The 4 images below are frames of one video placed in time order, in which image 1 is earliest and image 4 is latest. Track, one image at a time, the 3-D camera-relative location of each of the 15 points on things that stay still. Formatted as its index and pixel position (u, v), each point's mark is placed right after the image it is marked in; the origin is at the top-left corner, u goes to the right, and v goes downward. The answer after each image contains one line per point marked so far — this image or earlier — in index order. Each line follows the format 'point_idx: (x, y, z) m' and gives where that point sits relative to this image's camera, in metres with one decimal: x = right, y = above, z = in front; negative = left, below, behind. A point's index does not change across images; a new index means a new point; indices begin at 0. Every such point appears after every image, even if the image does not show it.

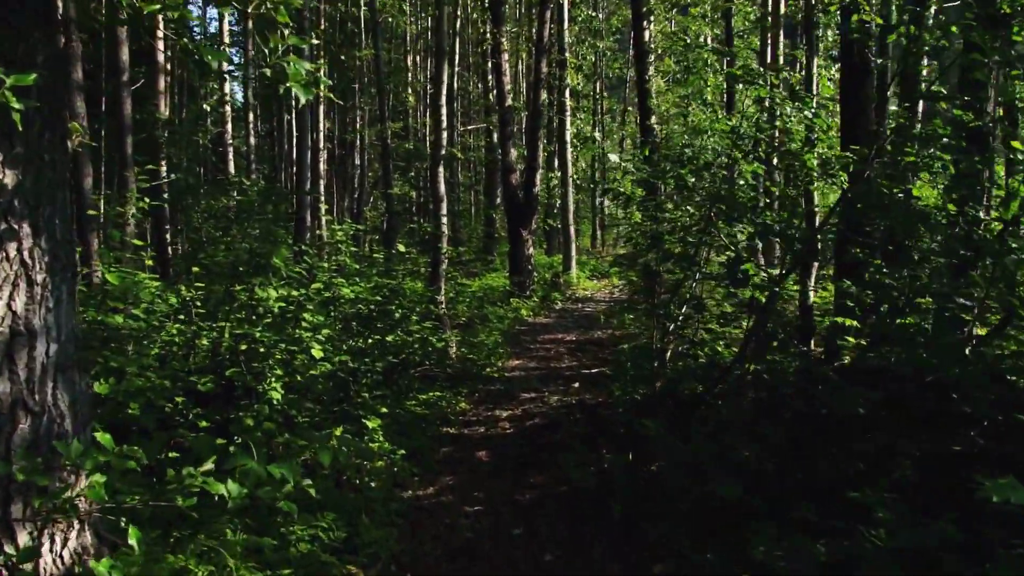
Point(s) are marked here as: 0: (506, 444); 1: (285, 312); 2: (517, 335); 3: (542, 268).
0: (0.0, -1.0, +6.7) m
1: (-1.2, -0.1, +6.0) m
2: (+0.1, -0.5, +11.7) m
3: (+0.5, +0.3, +18.4) m
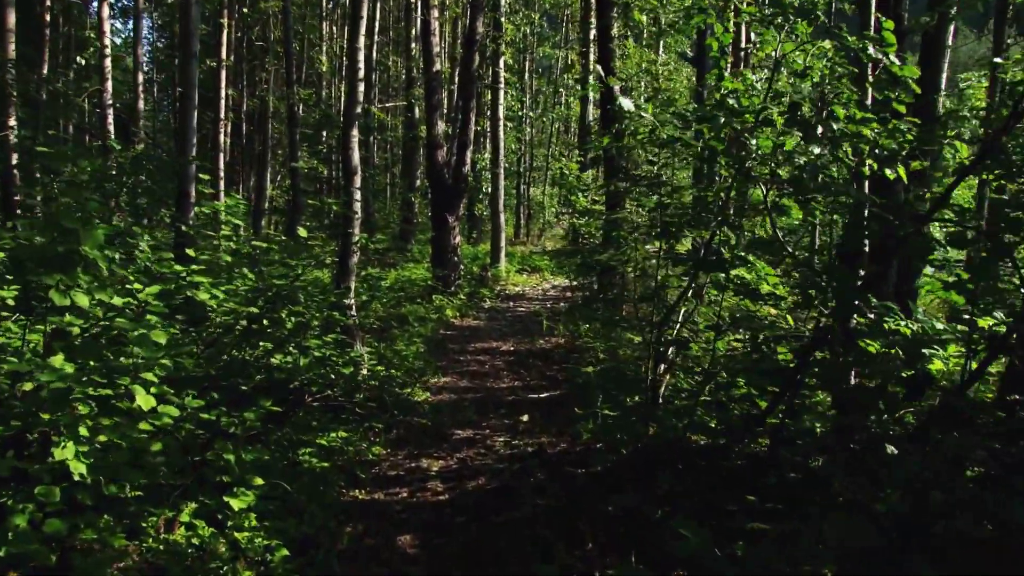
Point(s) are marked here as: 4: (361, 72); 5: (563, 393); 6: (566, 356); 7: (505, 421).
0: (-0.3, -1.0, +4.7) m
1: (-1.4, -0.1, +3.9) m
2: (-0.6, -0.5, +9.6) m
3: (-0.7, +0.4, +16.3) m
4: (-1.3, +1.9, +9.5) m
5: (+0.3, -0.7, +7.5) m
6: (+0.4, -0.5, +8.8) m
7: (0.0, -0.8, +6.7) m
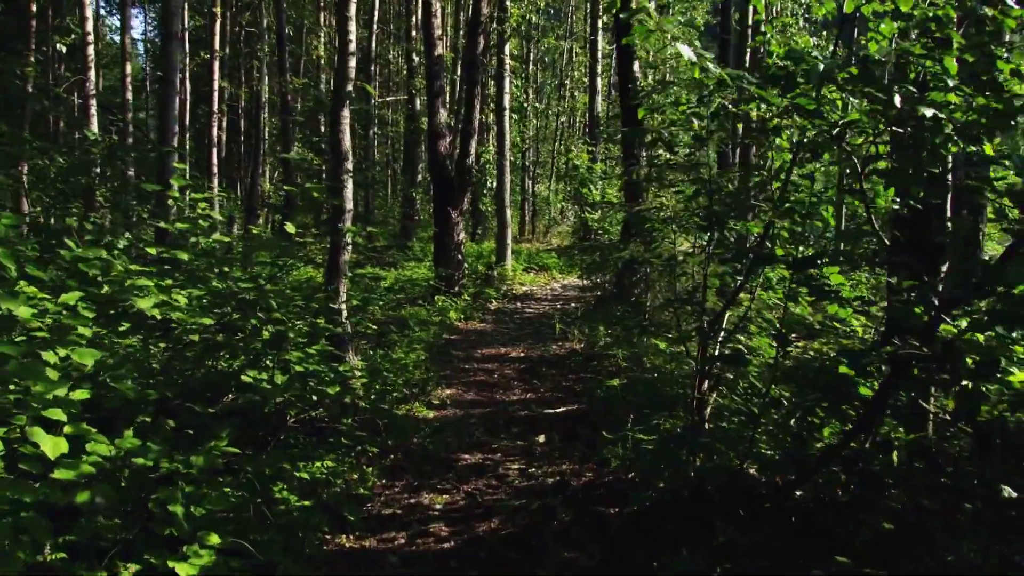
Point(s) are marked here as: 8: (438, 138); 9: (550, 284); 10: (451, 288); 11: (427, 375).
0: (-0.2, -1.0, +3.8) m
1: (-1.4, -0.2, +3.0) m
2: (-0.5, -0.5, +8.8) m
3: (-0.6, +0.4, +15.5) m
4: (-1.2, +1.9, +8.7) m
5: (+0.4, -0.7, +6.7) m
6: (+0.5, -0.5, +7.9) m
7: (0.0, -0.8, +5.8) m
8: (-0.8, +1.7, +12.2) m
9: (+0.5, 0.0, +14.9) m
10: (-0.7, 0.0, +12.1) m
11: (-0.6, -0.6, +7.4) m
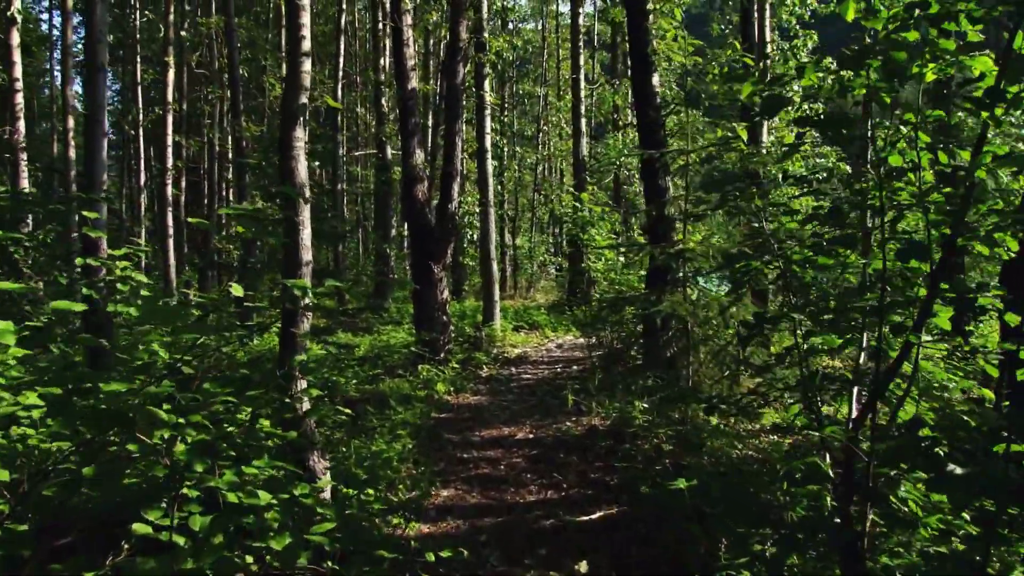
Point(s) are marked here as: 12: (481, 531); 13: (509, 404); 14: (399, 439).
0: (-0.1, -1.2, +2.2) m
1: (-1.2, -0.3, +1.4) m
2: (-0.5, -0.9, +7.1) m
3: (-0.7, -0.4, +13.9) m
4: (-1.3, +1.4, +7.1) m
5: (+0.5, -1.0, +5.0) m
6: (+0.6, -0.9, +6.3) m
7: (+0.2, -1.1, +4.2) m
8: (-0.9, +1.0, +10.7) m
9: (+0.4, -0.7, +13.3) m
10: (-0.7, -0.6, +10.5) m
11: (-0.5, -1.0, +5.8) m
12: (-0.1, -1.1, +5.0) m
13: (0.0, -0.9, +8.4) m
14: (-0.7, -0.9, +6.3) m
